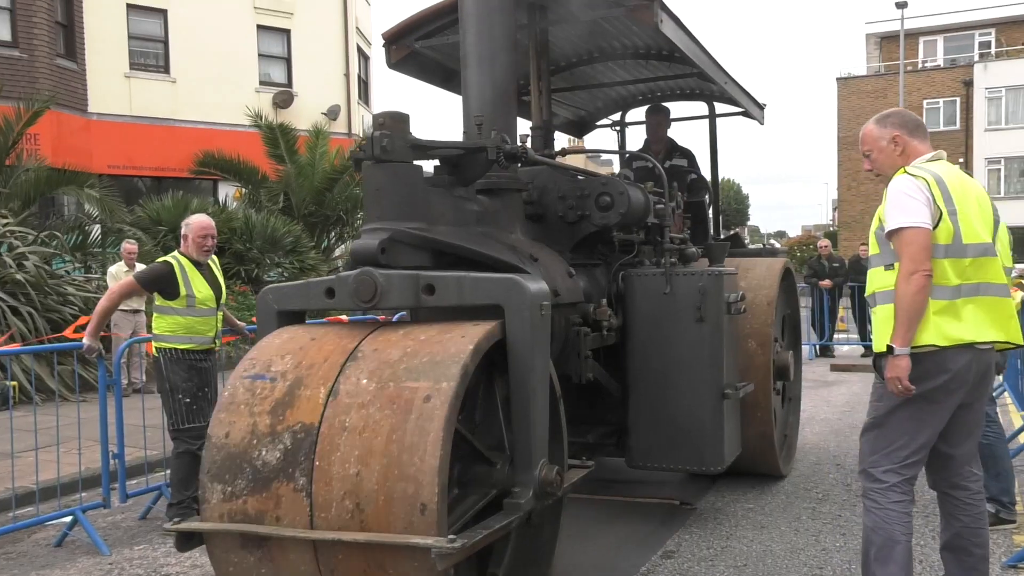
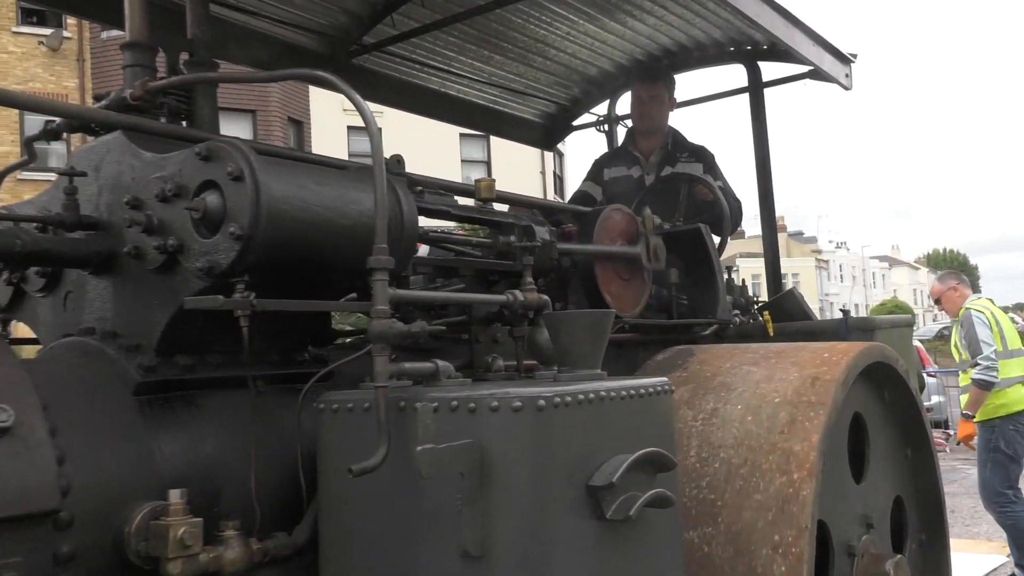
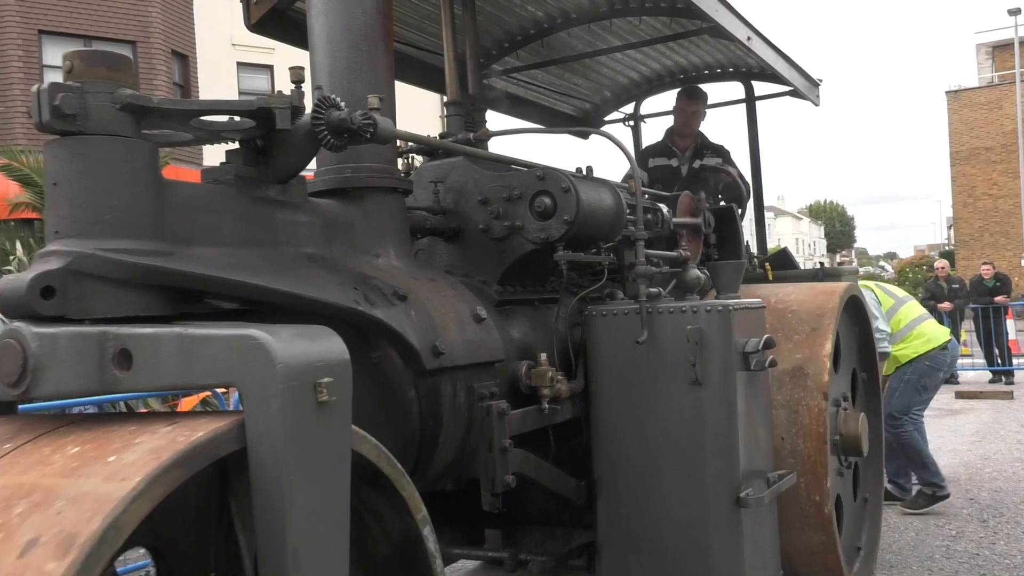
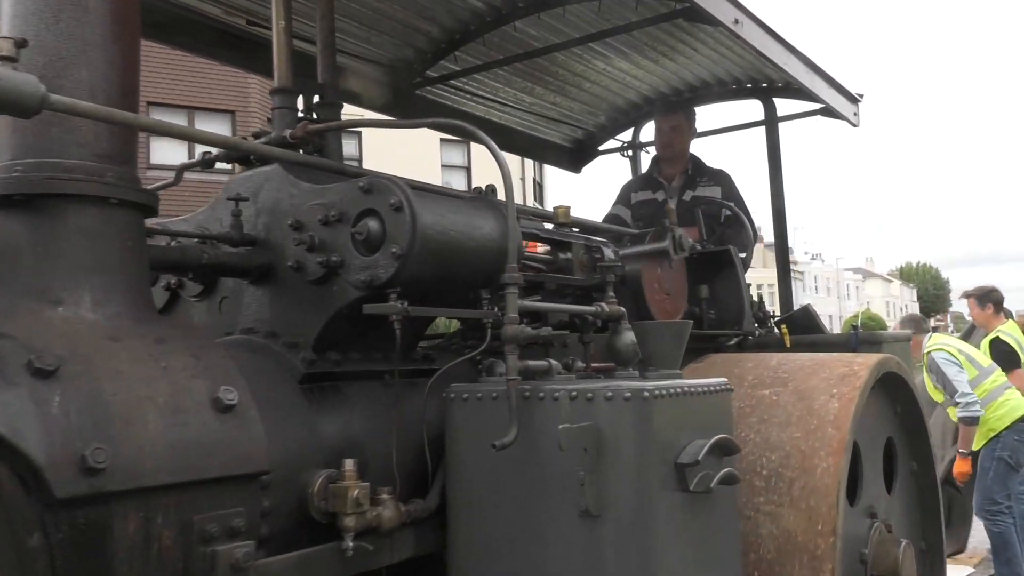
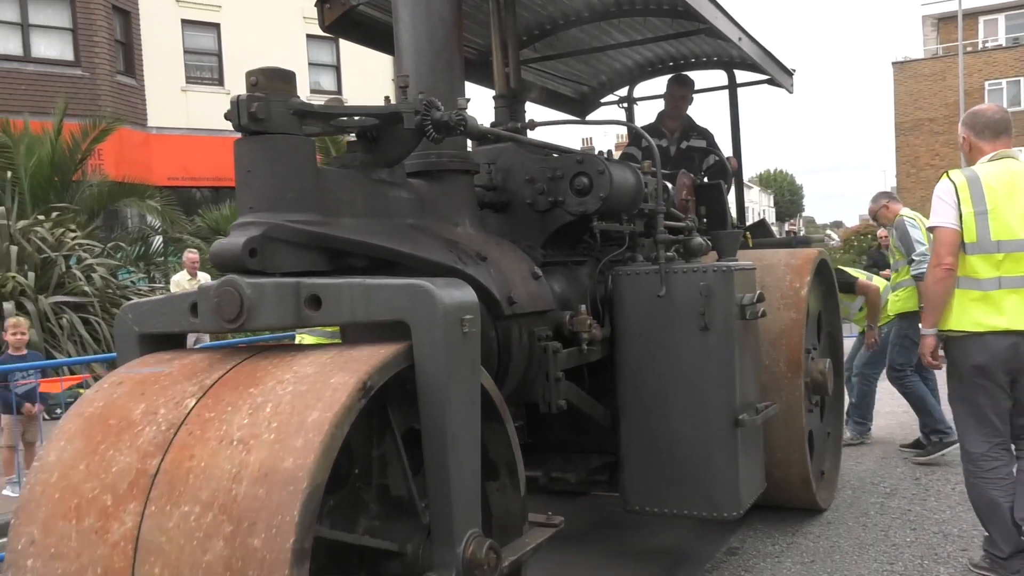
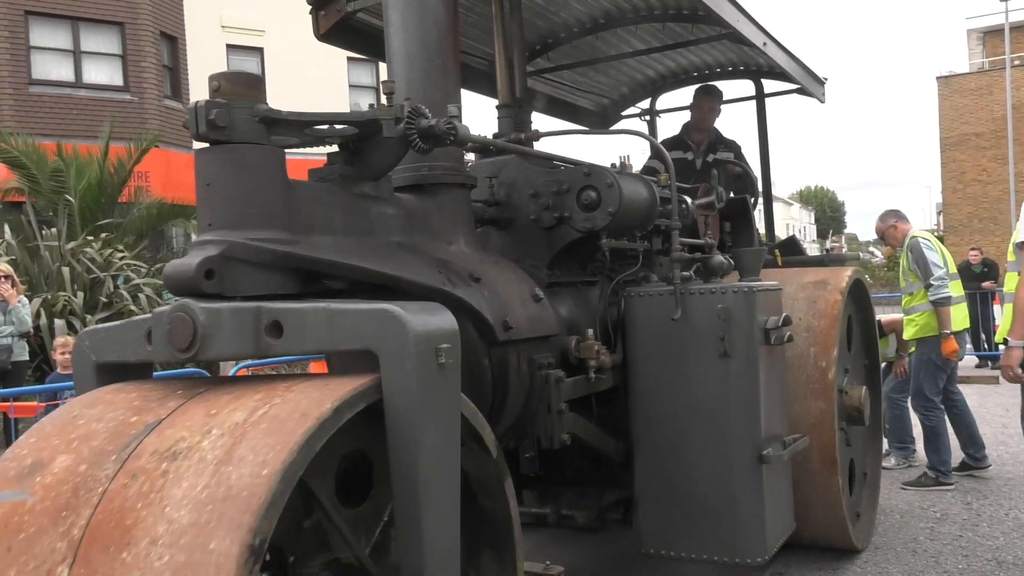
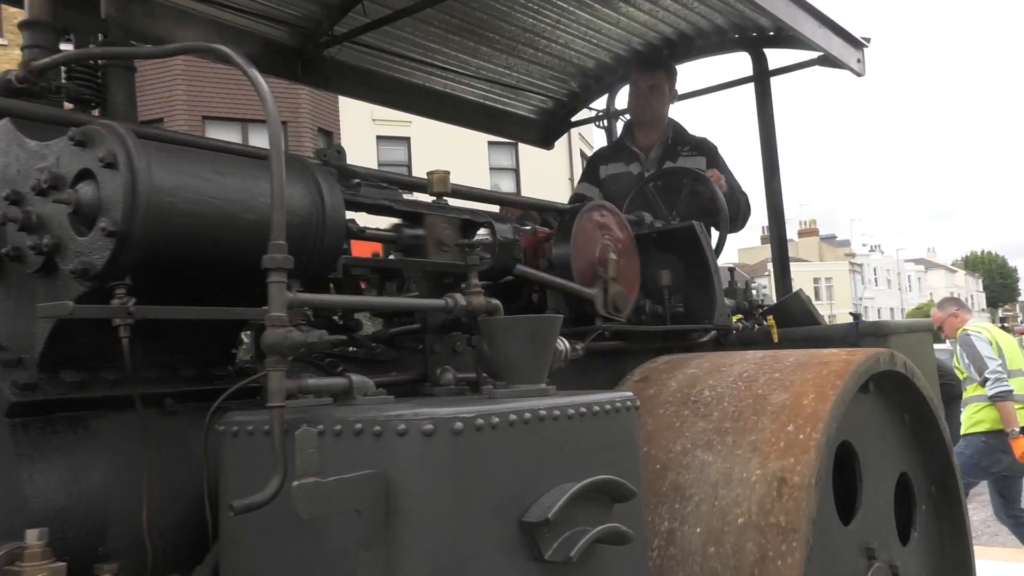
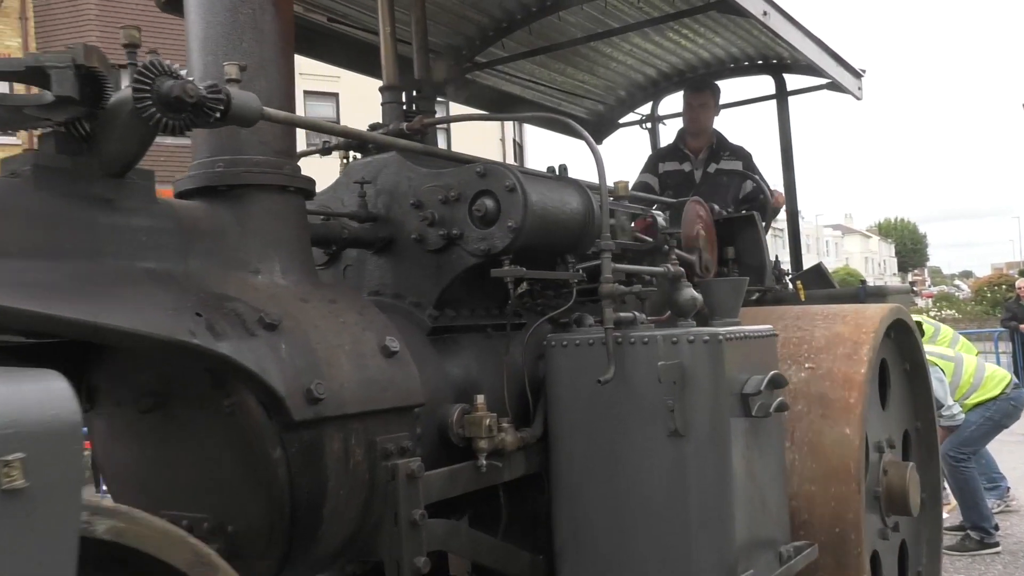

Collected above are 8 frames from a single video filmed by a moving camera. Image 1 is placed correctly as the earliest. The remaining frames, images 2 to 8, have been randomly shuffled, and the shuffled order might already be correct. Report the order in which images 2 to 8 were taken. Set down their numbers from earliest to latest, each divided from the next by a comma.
5, 6, 3, 8, 4, 2, 7
